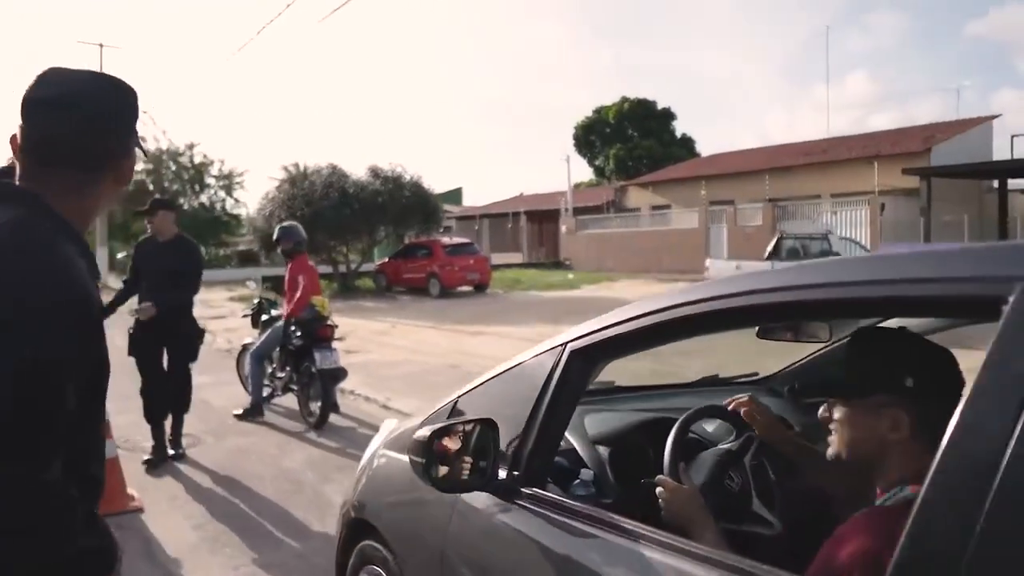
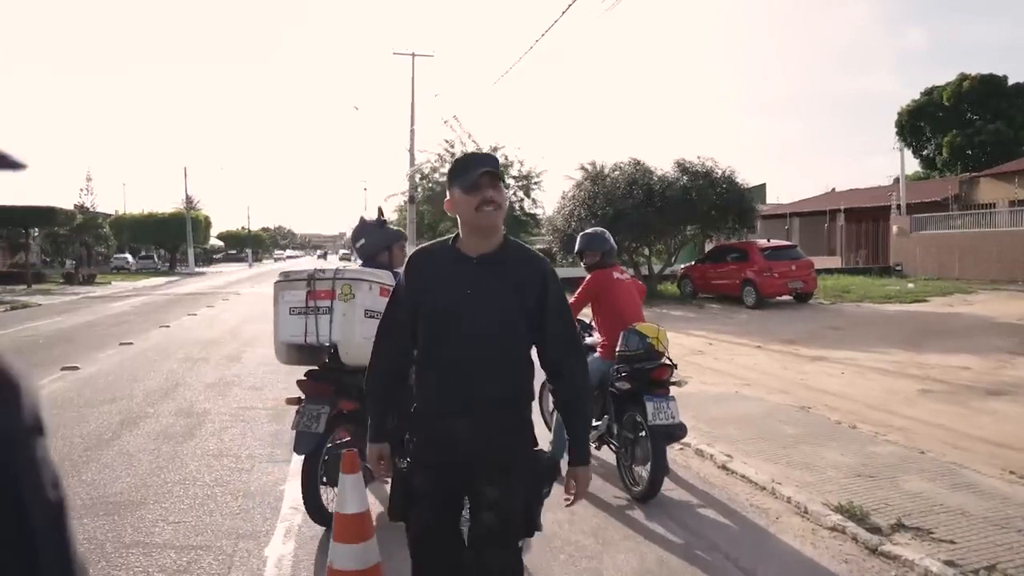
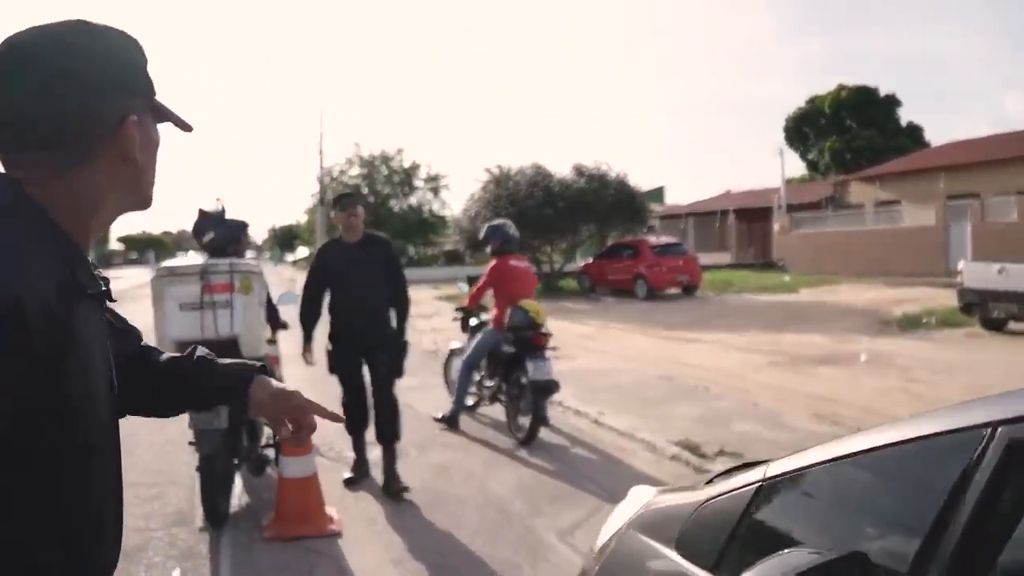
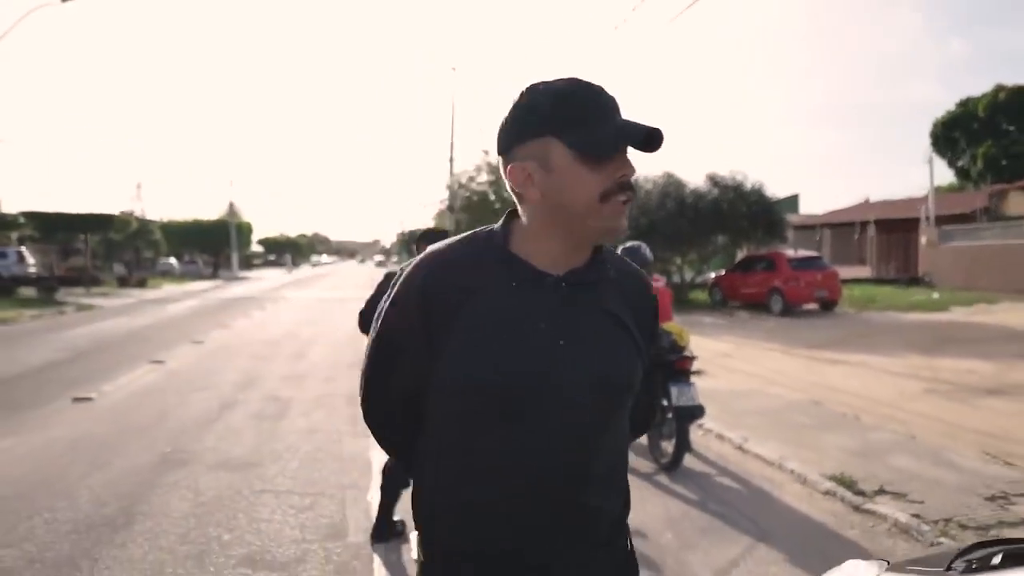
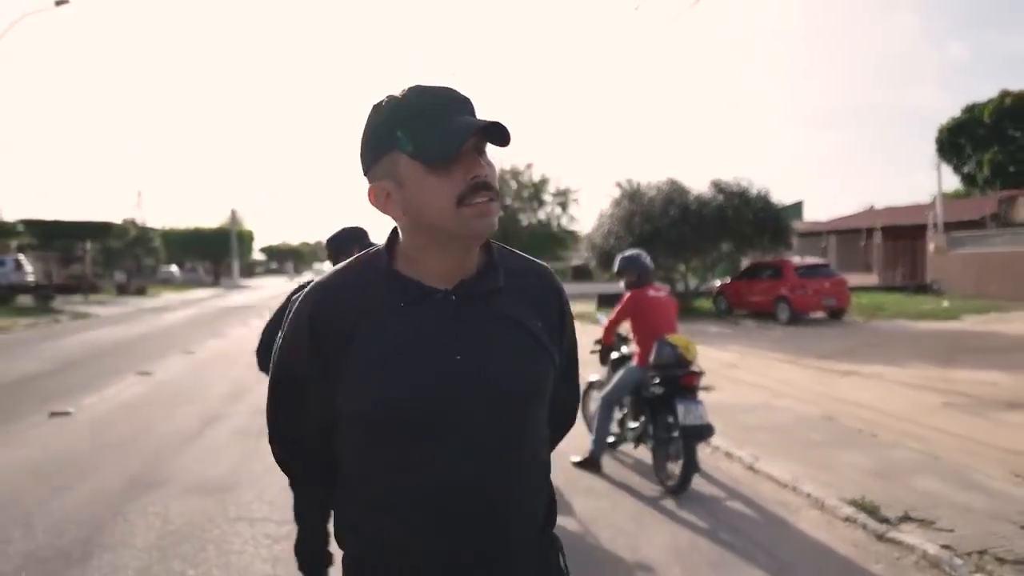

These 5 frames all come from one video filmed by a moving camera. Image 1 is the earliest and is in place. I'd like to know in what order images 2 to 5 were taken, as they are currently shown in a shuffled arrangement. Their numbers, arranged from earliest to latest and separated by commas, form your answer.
3, 2, 5, 4
